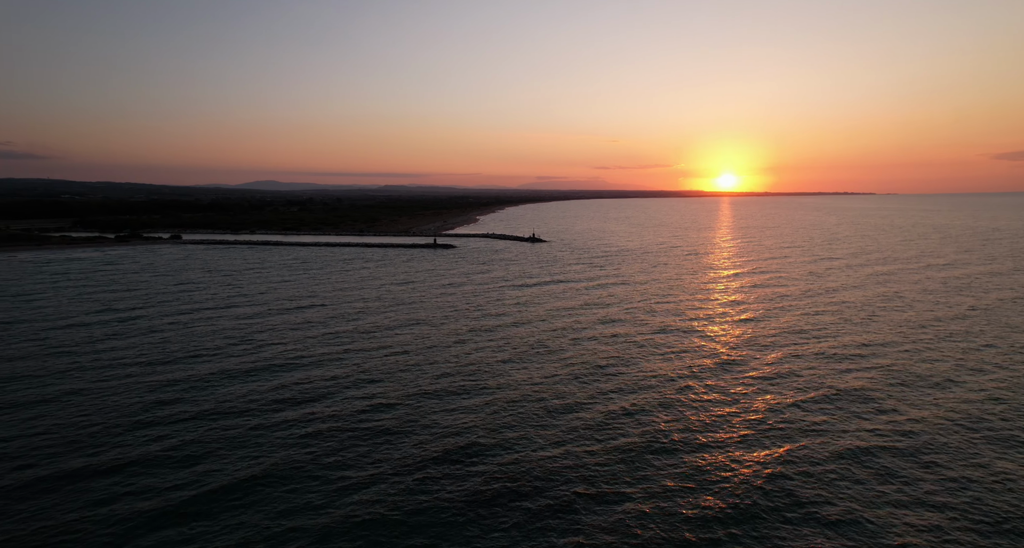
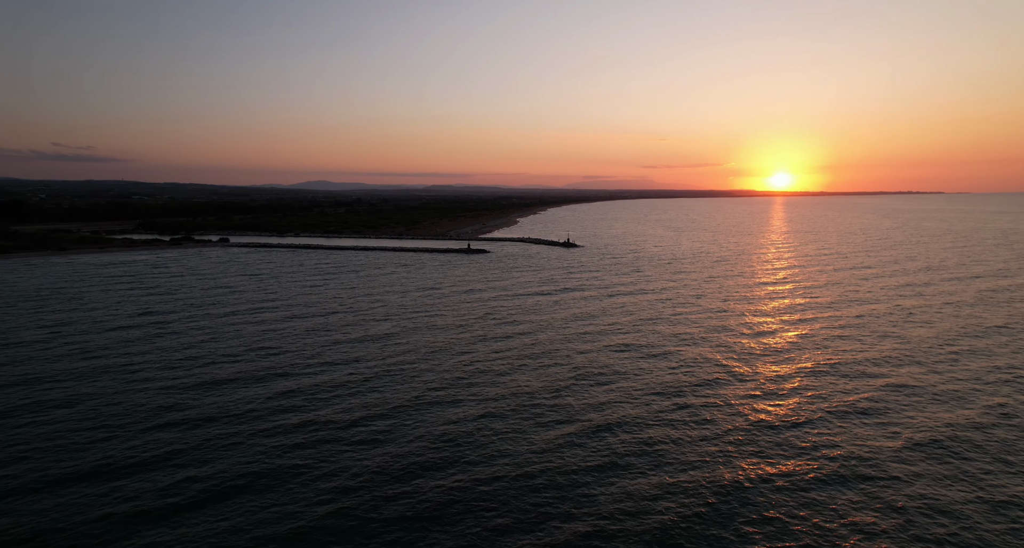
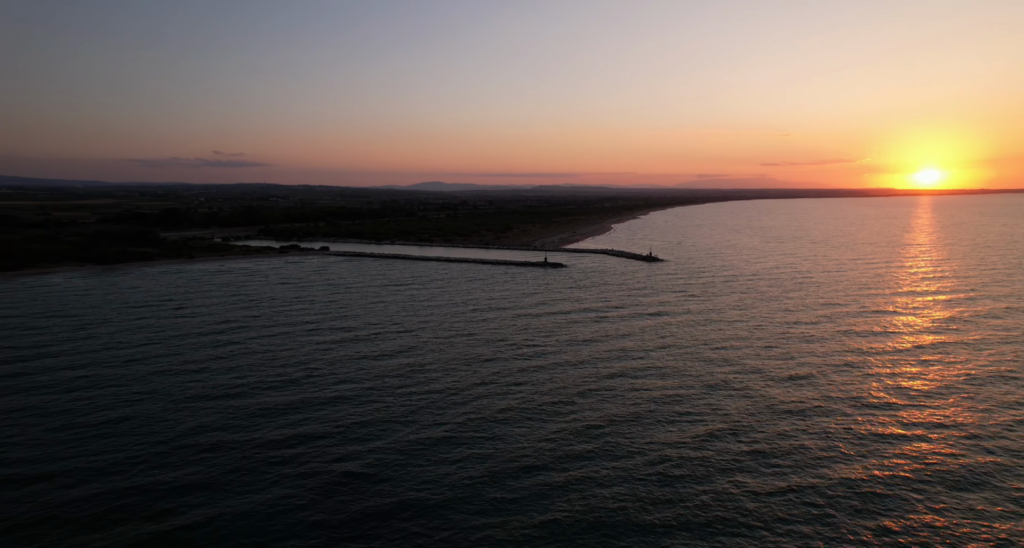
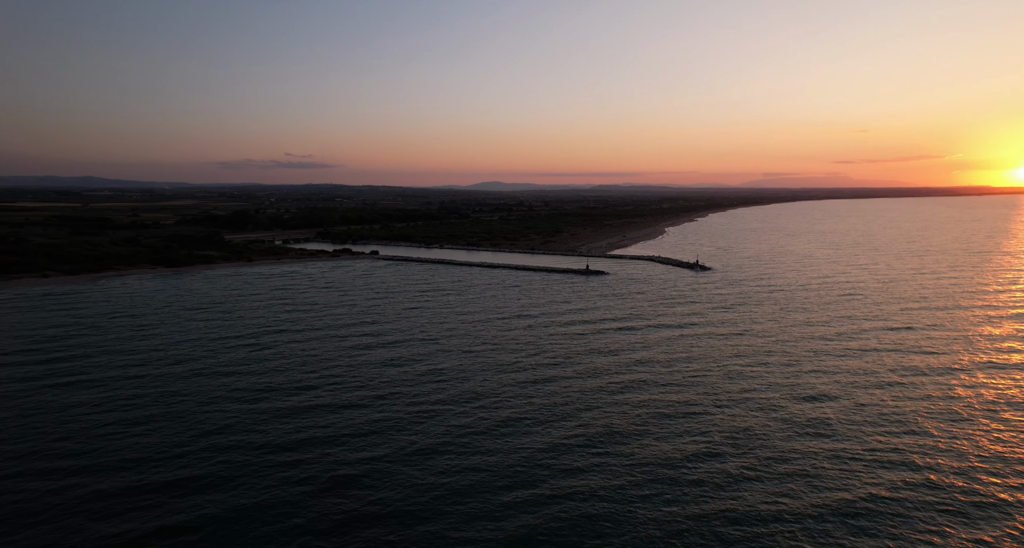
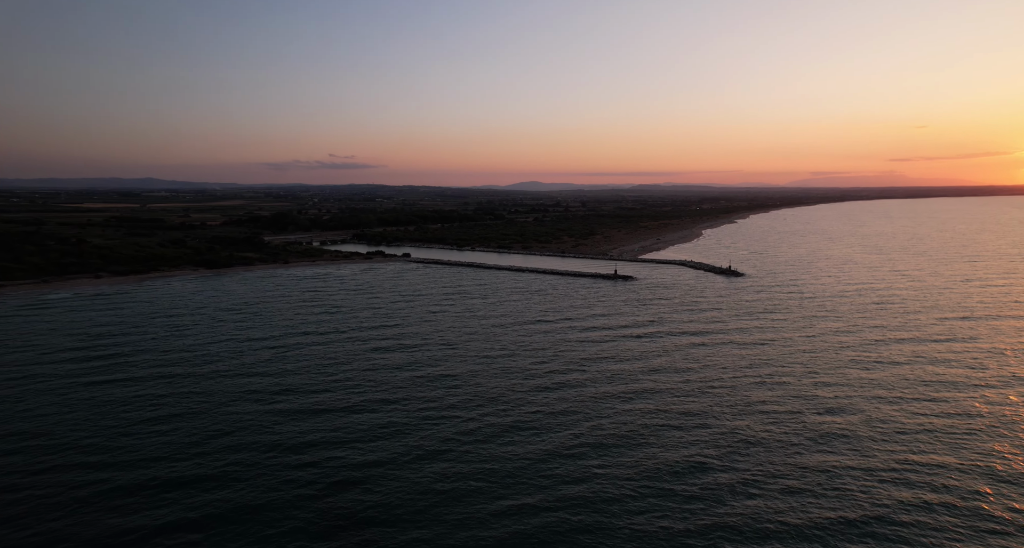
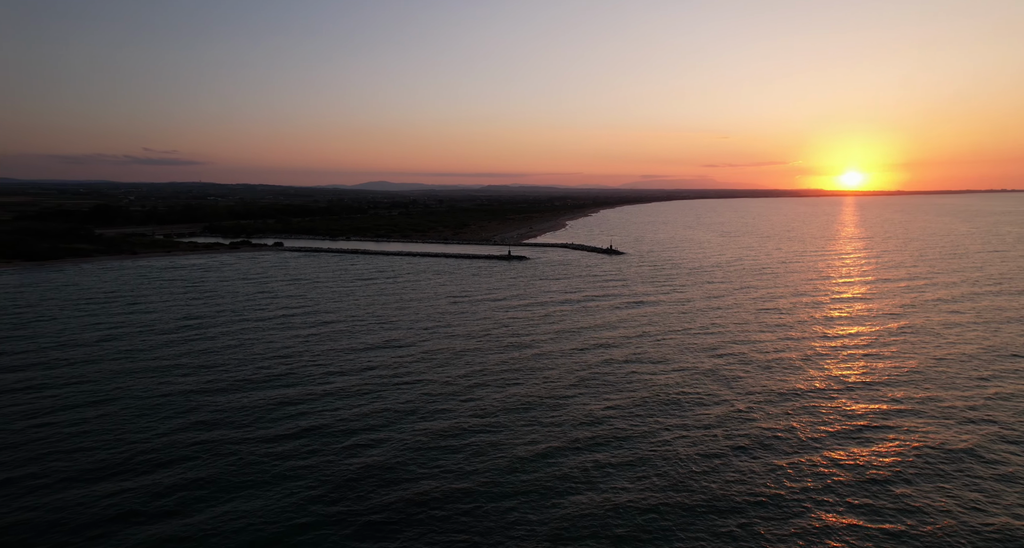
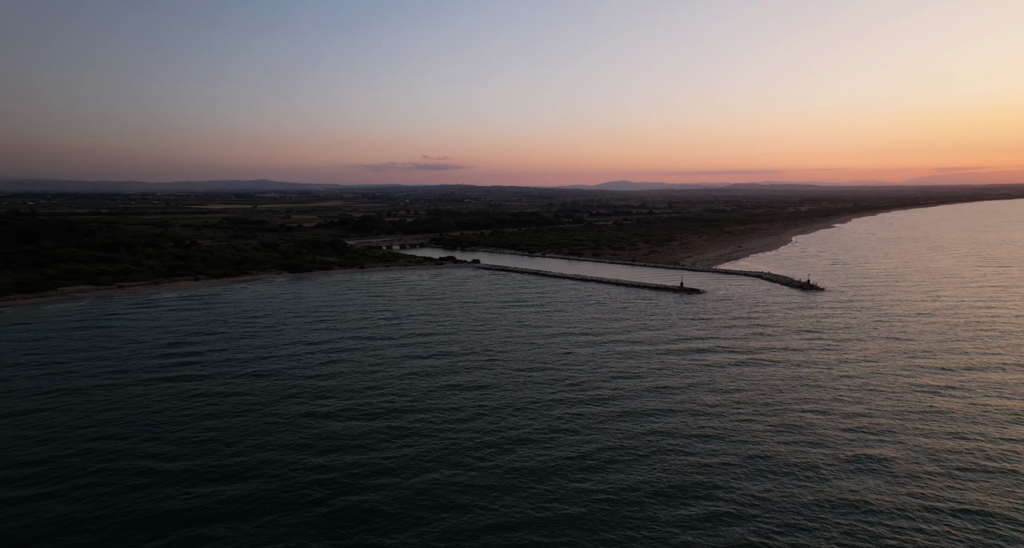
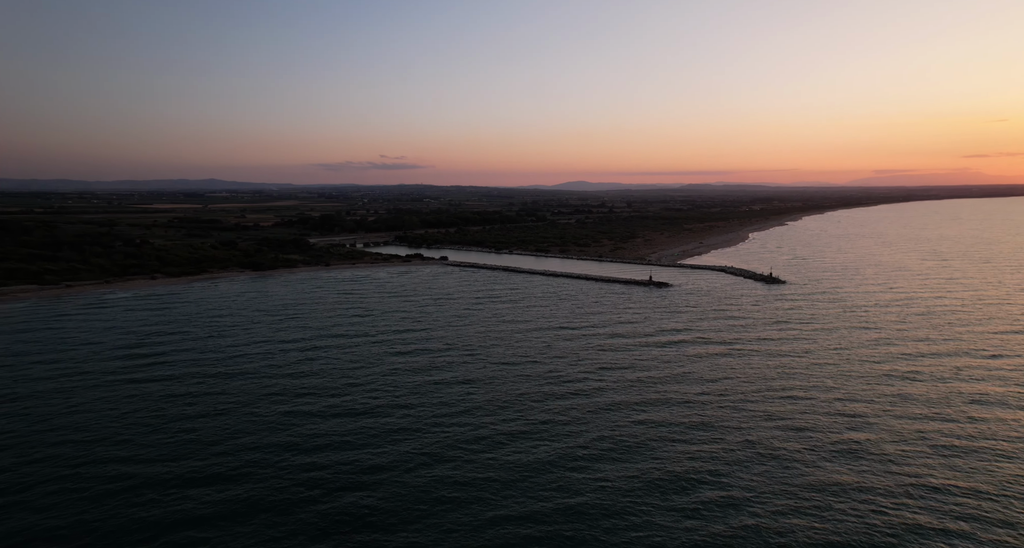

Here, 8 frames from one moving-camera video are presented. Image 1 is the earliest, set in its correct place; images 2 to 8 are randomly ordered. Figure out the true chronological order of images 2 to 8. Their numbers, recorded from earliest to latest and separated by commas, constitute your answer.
2, 6, 3, 4, 5, 8, 7
